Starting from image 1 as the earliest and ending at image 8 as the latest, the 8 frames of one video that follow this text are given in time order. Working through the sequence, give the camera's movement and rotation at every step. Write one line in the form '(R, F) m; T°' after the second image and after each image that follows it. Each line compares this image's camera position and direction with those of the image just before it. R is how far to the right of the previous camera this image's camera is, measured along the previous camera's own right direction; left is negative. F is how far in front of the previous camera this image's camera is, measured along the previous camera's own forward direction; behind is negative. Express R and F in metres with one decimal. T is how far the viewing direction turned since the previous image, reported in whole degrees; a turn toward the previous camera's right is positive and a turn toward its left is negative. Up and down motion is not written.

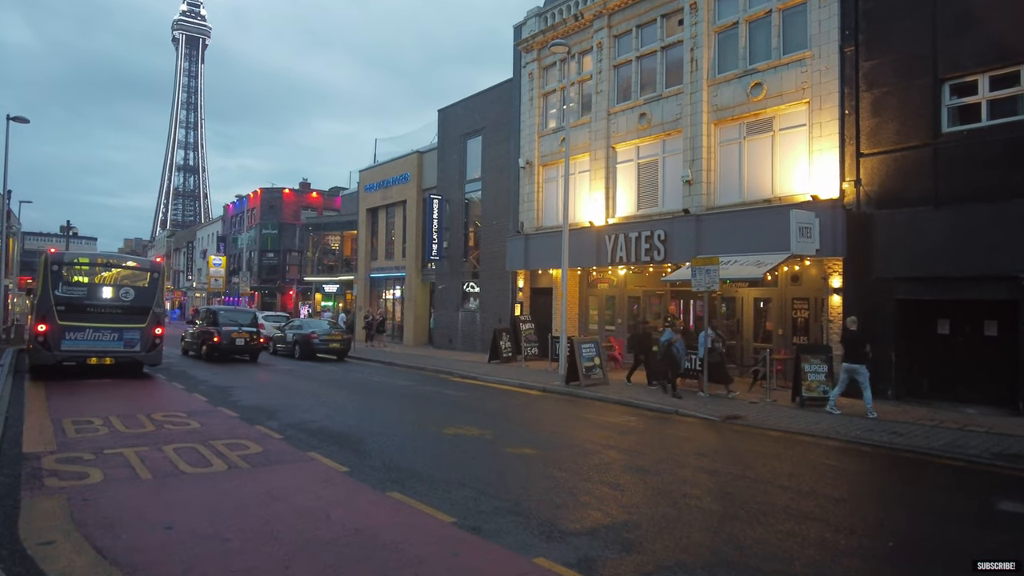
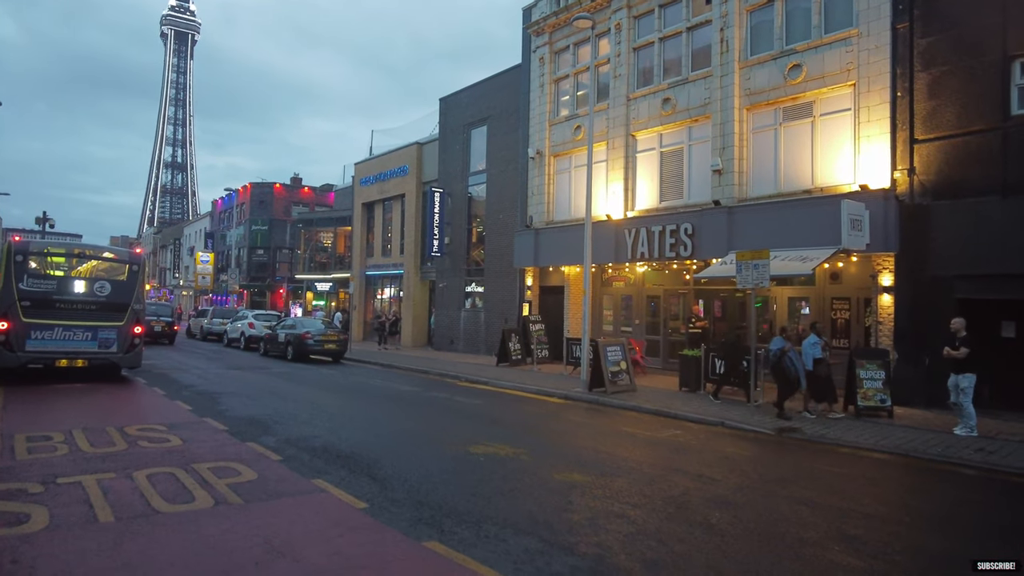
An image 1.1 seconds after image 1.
(-0.6, +1.4) m; +1°
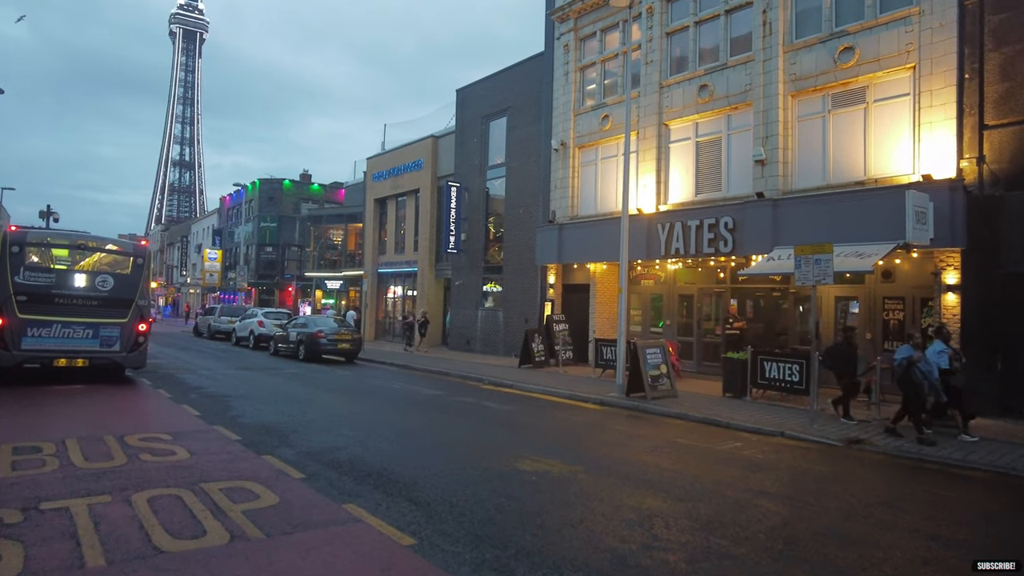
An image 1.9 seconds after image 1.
(-0.5, +1.0) m; 0°
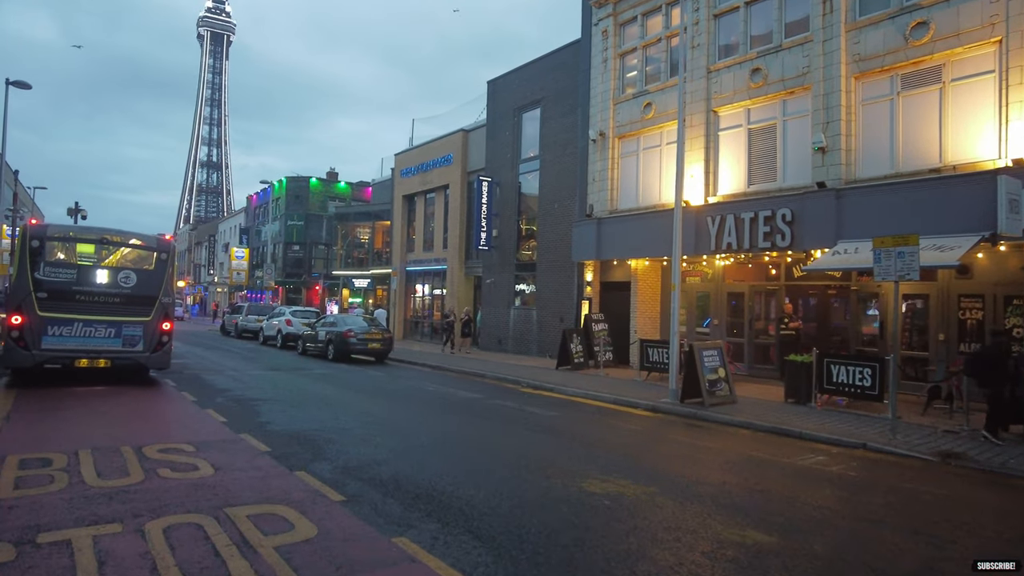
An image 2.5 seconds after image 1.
(-0.4, +0.9) m; -2°
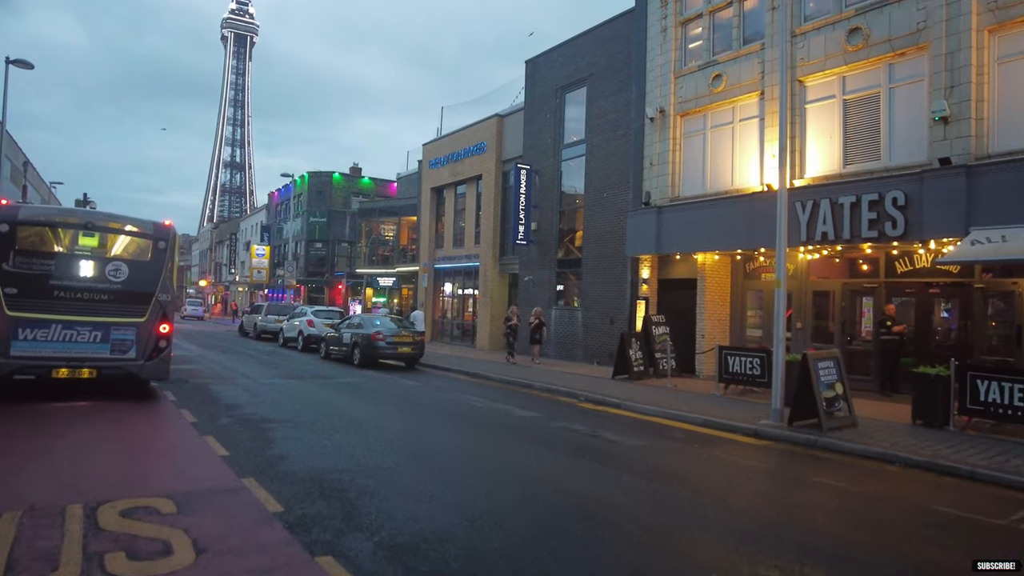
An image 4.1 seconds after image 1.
(-0.7, +2.2) m; -2°
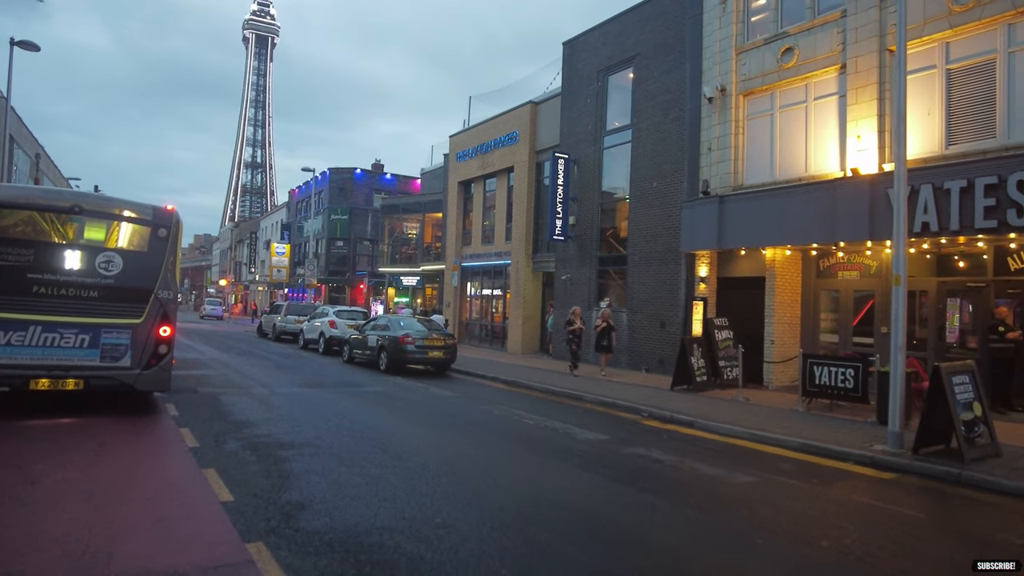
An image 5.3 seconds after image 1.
(-0.6, +1.7) m; -2°
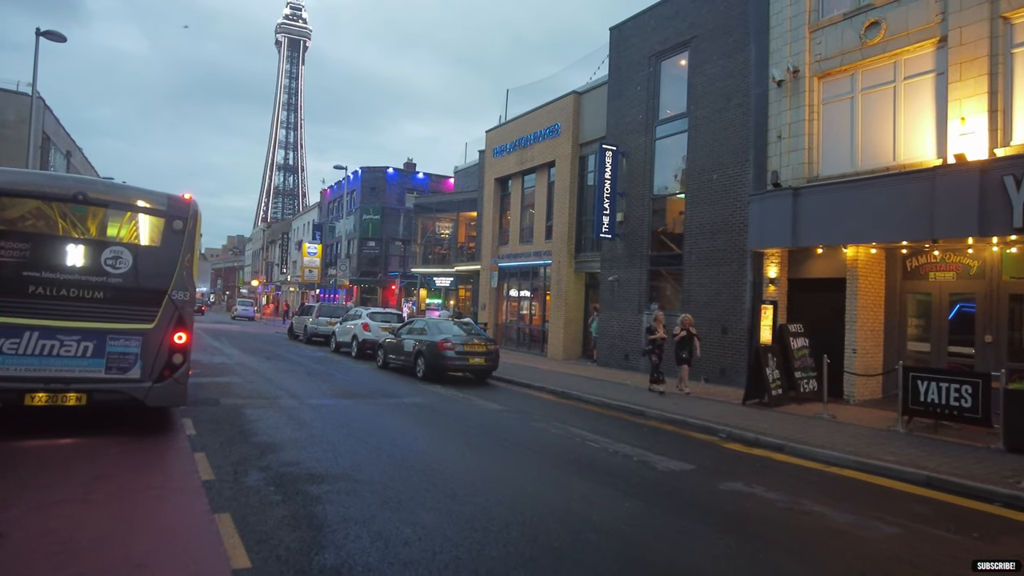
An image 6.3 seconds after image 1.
(-0.5, +1.3) m; -2°
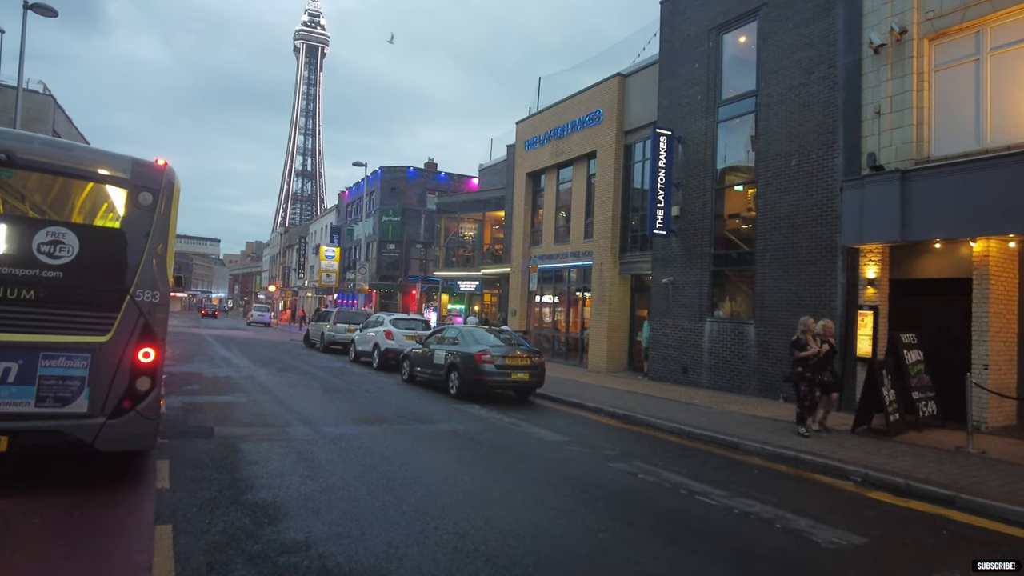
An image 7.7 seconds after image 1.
(-0.7, +2.2) m; -1°
